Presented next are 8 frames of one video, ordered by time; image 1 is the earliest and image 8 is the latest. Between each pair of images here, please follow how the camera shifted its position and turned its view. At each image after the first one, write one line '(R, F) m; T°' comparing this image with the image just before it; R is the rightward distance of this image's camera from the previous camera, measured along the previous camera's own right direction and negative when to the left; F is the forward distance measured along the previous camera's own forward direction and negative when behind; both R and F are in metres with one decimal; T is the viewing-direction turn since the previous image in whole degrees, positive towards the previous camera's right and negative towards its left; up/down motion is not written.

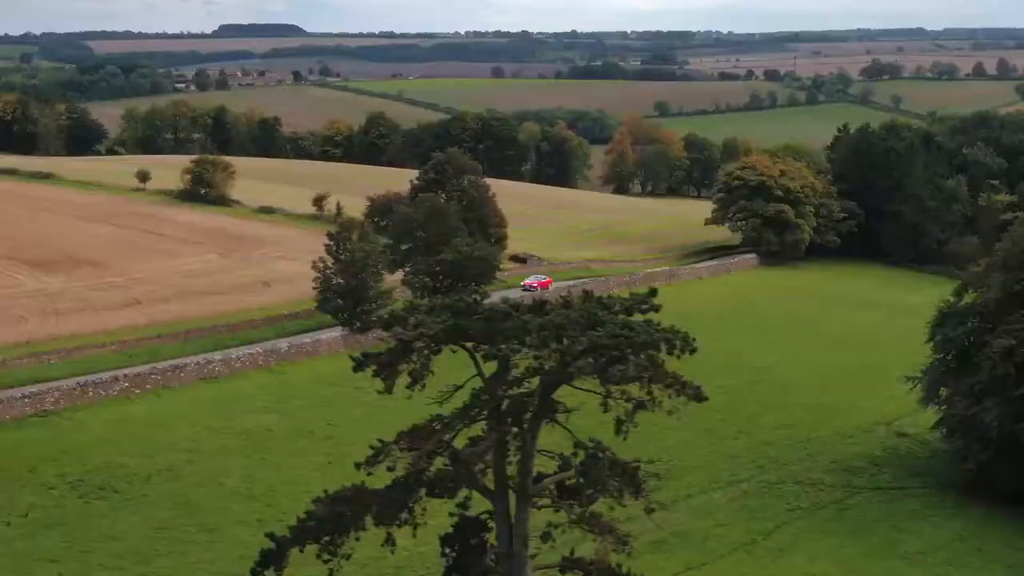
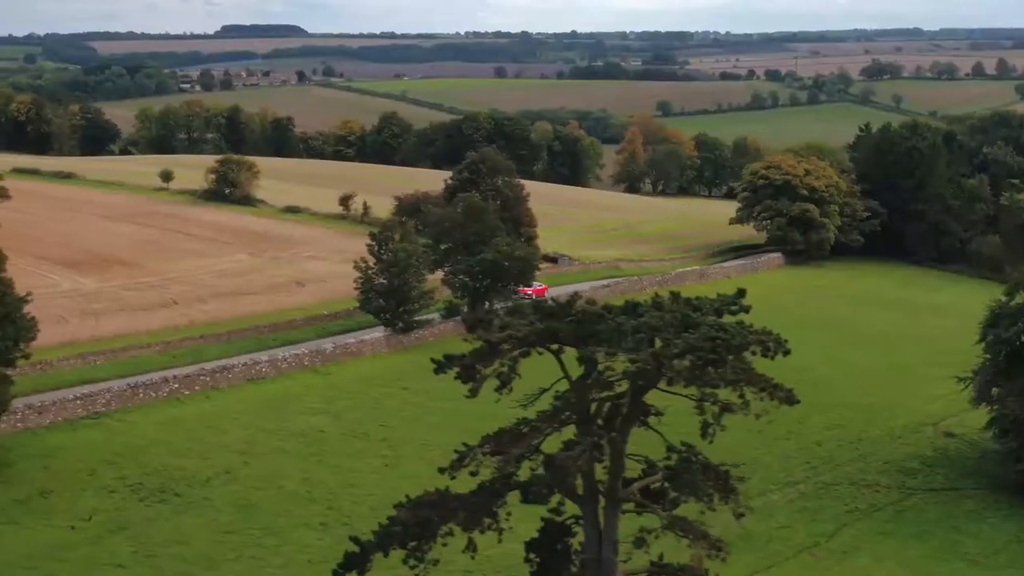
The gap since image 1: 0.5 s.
(-1.1, +0.5) m; 0°
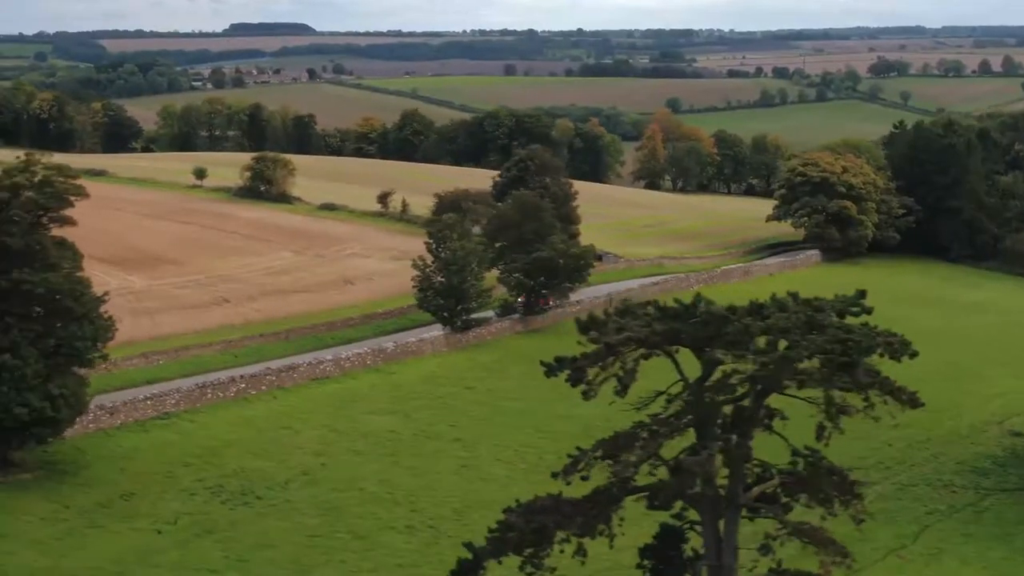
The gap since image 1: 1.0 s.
(-1.4, +0.7) m; 0°
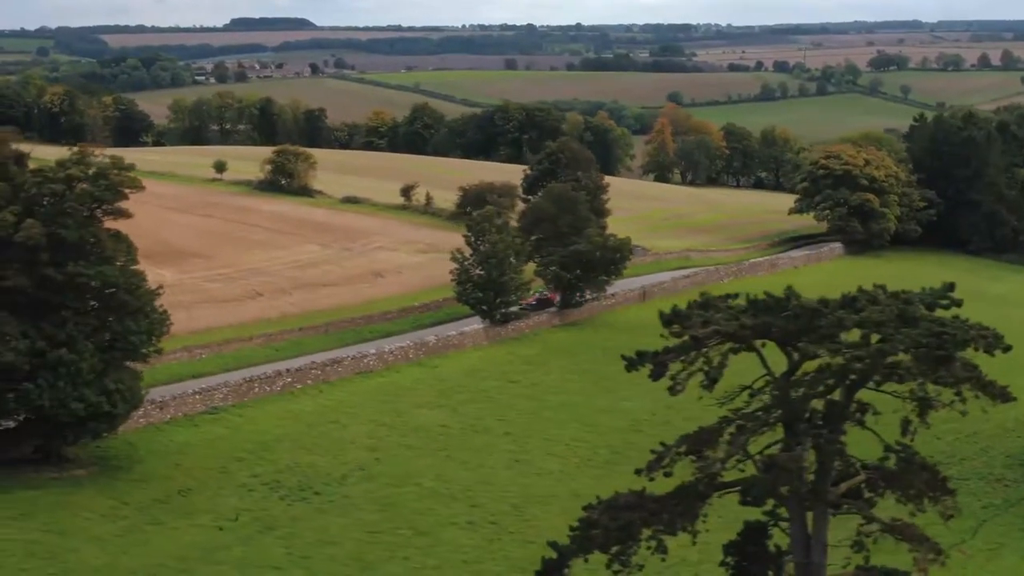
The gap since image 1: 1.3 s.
(-1.0, +0.5) m; 0°
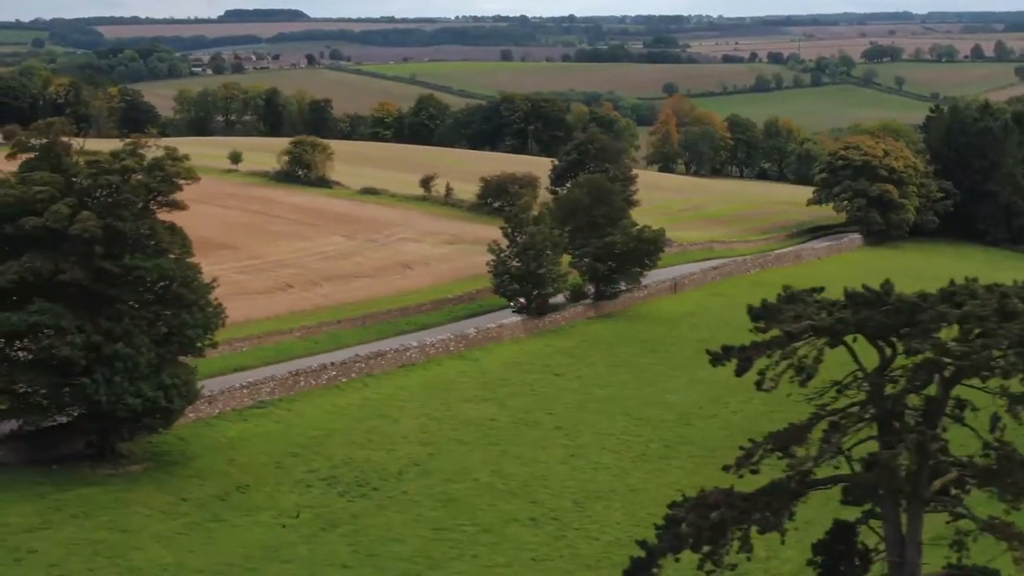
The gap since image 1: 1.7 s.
(-1.1, +0.6) m; 0°
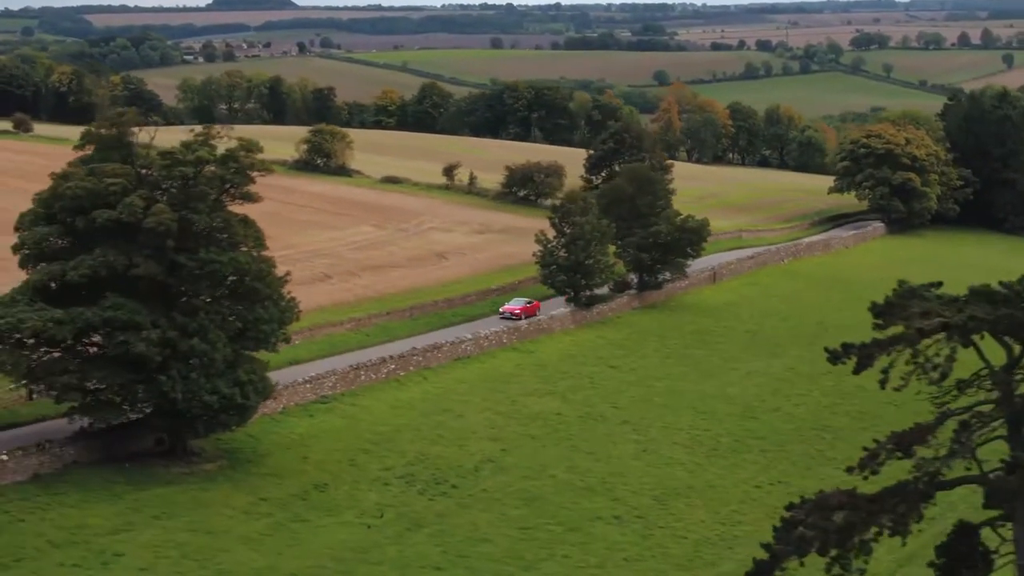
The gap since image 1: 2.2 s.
(-1.5, +0.8) m; 0°
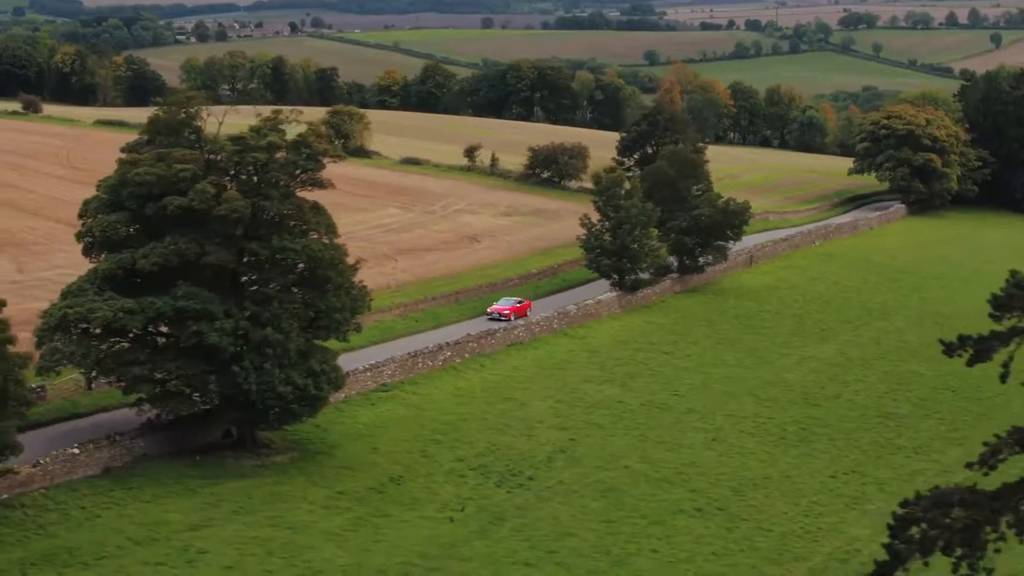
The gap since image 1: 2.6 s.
(-1.4, +0.8) m; 0°
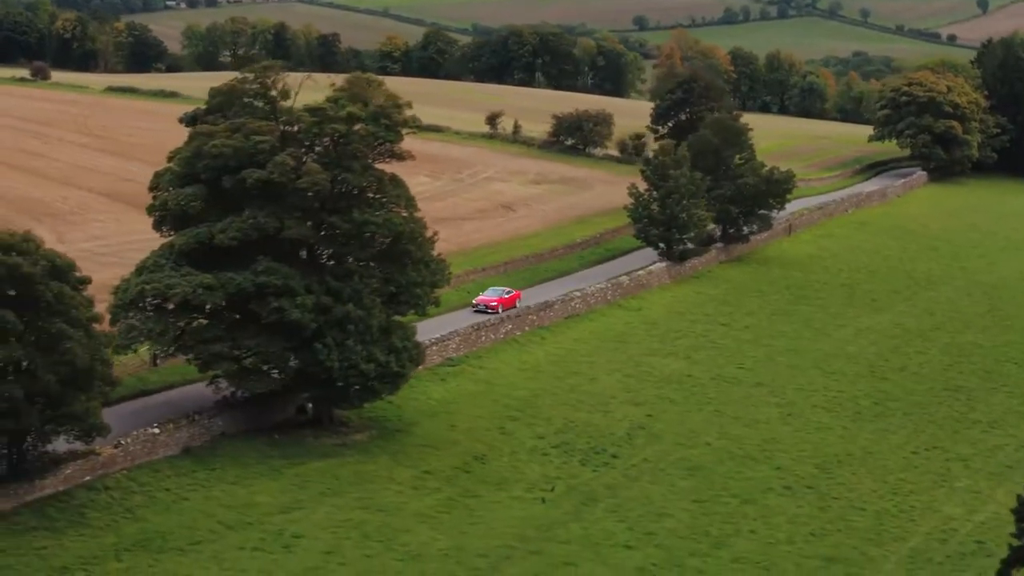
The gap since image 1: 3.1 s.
(-1.5, +0.8) m; 0°
